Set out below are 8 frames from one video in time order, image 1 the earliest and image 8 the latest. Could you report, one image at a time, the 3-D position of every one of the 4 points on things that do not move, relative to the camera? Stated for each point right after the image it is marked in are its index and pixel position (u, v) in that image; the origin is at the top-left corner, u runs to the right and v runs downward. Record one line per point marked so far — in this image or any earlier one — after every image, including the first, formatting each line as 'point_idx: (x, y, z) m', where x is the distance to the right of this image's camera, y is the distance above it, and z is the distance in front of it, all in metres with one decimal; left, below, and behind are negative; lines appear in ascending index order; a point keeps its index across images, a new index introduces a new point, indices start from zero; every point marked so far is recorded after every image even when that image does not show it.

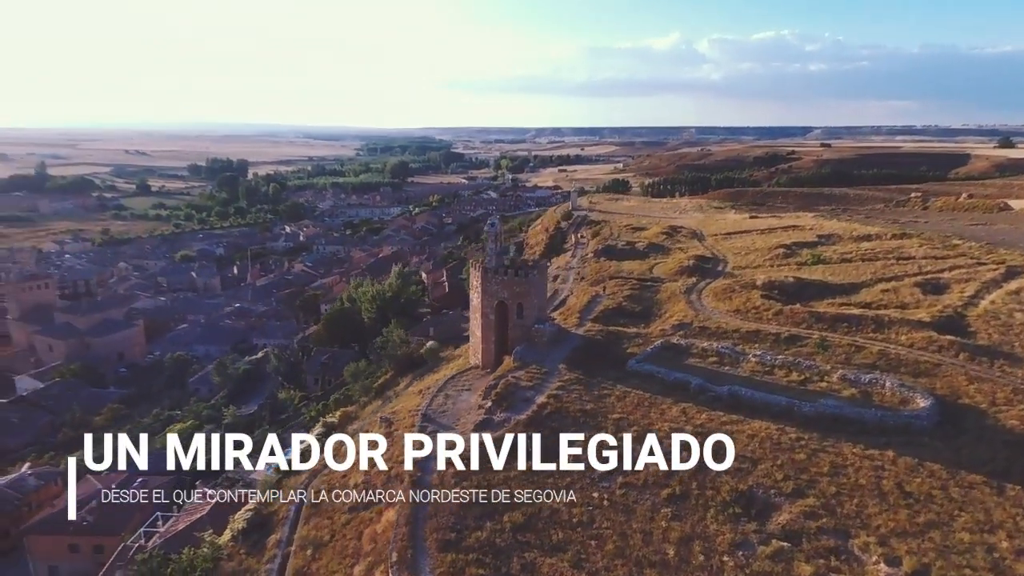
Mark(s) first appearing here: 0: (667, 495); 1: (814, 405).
0: (+4.2, -5.6, +17.0) m
1: (+9.5, -3.7, +20.0) m
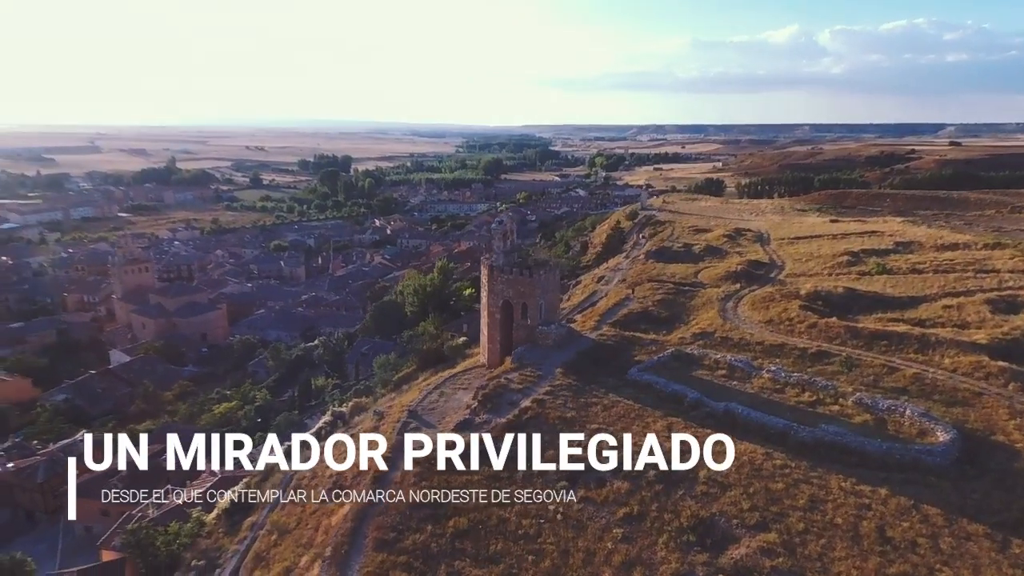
0: (+2.8, -5.7, +16.0) m
1: (+8.6, -4.0, +18.1) m
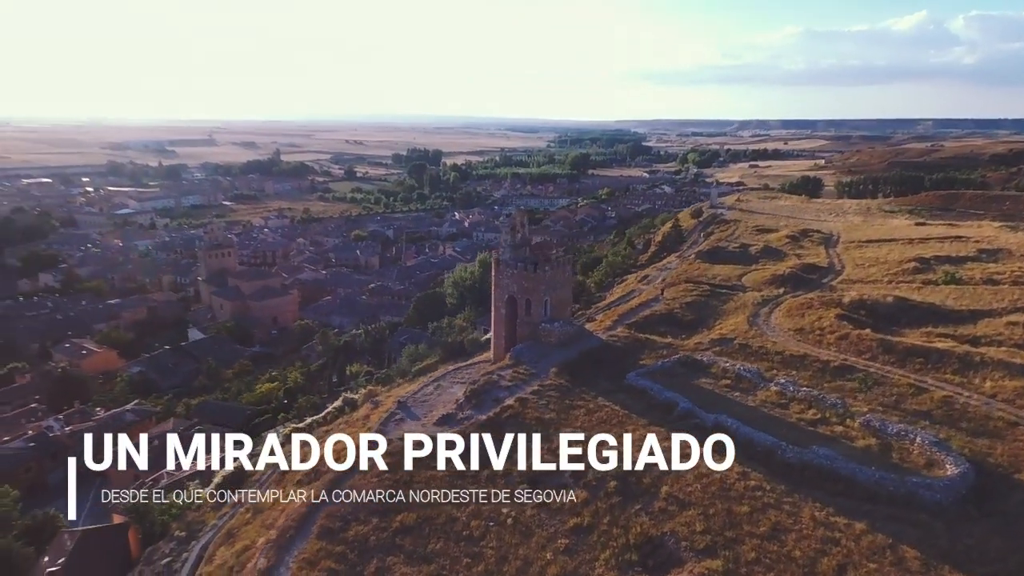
0: (+1.5, -5.7, +15.2) m
1: (+7.5, -4.2, +16.4) m
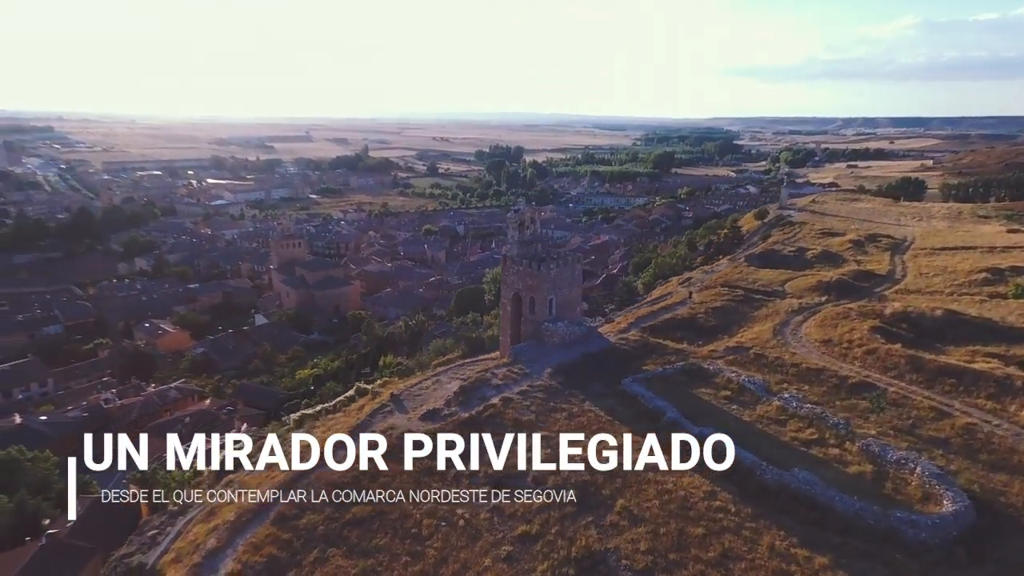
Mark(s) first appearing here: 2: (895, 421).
0: (+0.2, -5.6, +14.6) m
1: (+6.4, -4.4, +15.1) m
2: (+10.6, -3.7, +17.6) m
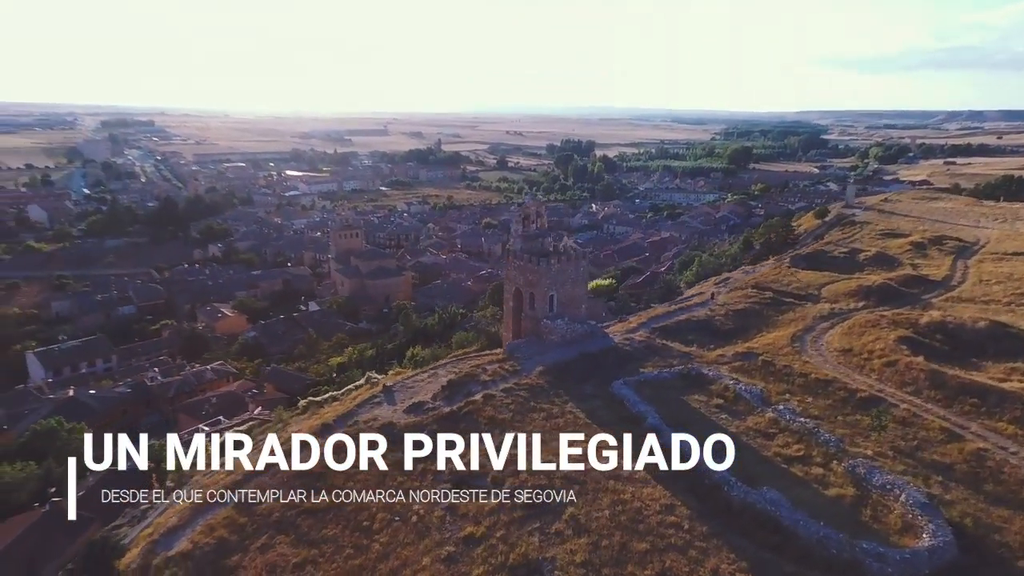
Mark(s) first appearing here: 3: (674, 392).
0: (-1.0, -5.5, +14.2) m
1: (+5.3, -4.5, +14.0) m
2: (+9.7, -3.9, +16.0) m
3: (+5.0, -3.2, +19.4) m
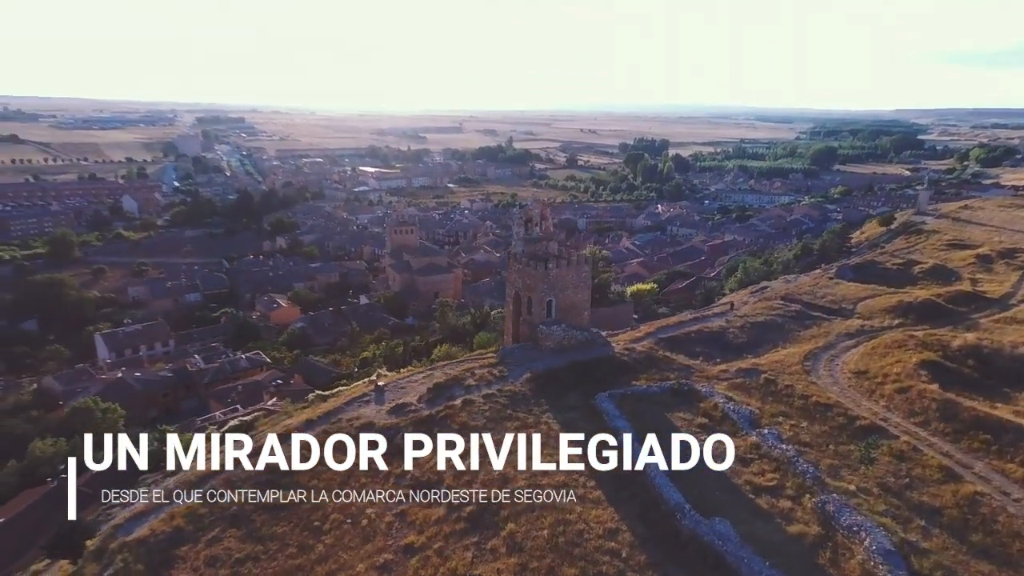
0: (-2.3, -5.6, +14.0) m
1: (+3.9, -4.8, +13.1) m
2: (+8.6, -4.3, +14.5) m
3: (+4.3, -3.5, +18.5) m
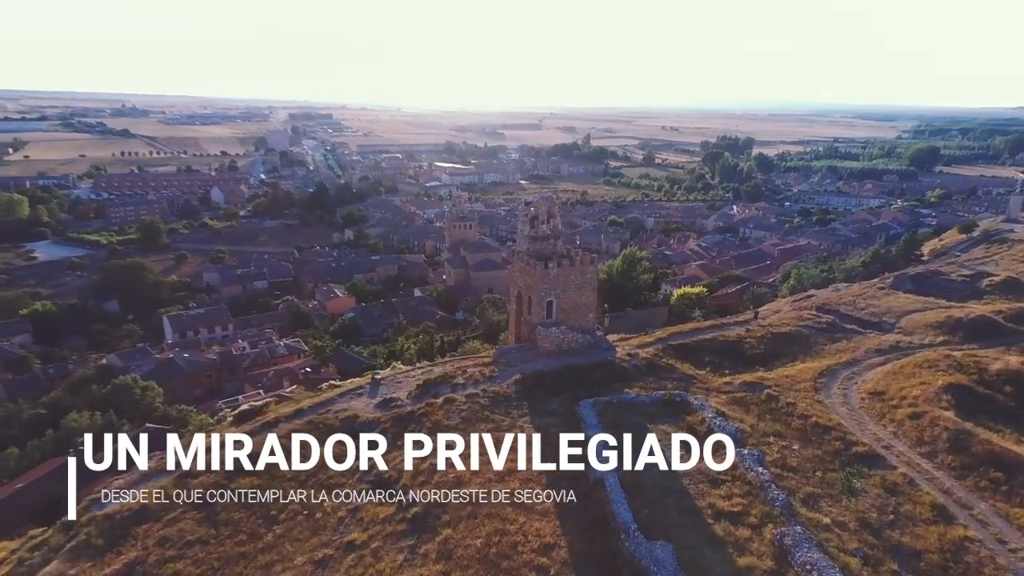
0: (-3.6, -5.5, +13.9) m
1: (+2.5, -4.9, +12.2) m
2: (+7.3, -4.6, +13.1) m
3: (+3.7, -3.6, +17.5) m
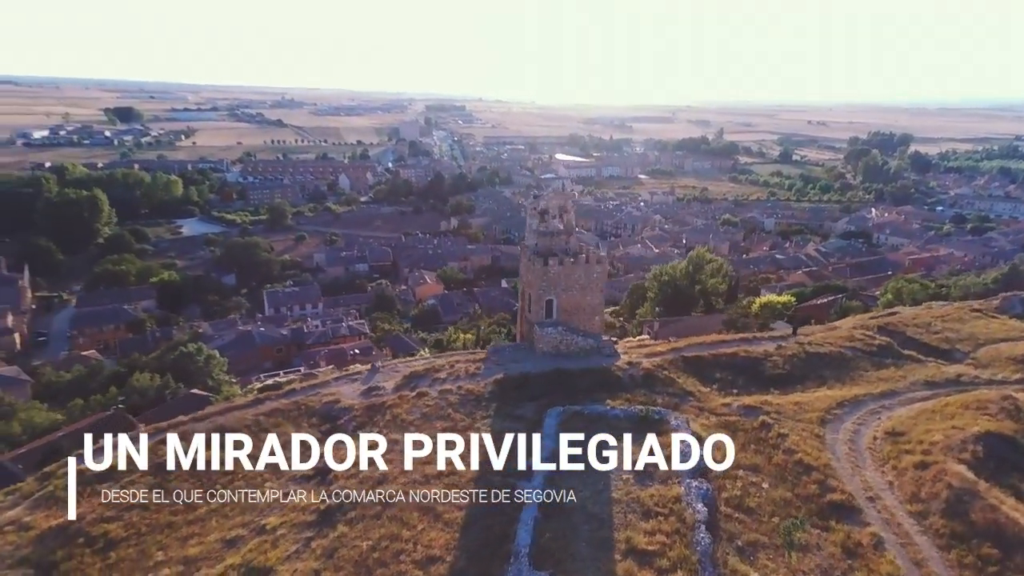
0: (-5.4, -5.2, +14.0) m
1: (+0.2, -4.9, +11.1) m
2: (+5.1, -4.9, +11.0) m
3: (+2.5, -3.7, +16.1) m
